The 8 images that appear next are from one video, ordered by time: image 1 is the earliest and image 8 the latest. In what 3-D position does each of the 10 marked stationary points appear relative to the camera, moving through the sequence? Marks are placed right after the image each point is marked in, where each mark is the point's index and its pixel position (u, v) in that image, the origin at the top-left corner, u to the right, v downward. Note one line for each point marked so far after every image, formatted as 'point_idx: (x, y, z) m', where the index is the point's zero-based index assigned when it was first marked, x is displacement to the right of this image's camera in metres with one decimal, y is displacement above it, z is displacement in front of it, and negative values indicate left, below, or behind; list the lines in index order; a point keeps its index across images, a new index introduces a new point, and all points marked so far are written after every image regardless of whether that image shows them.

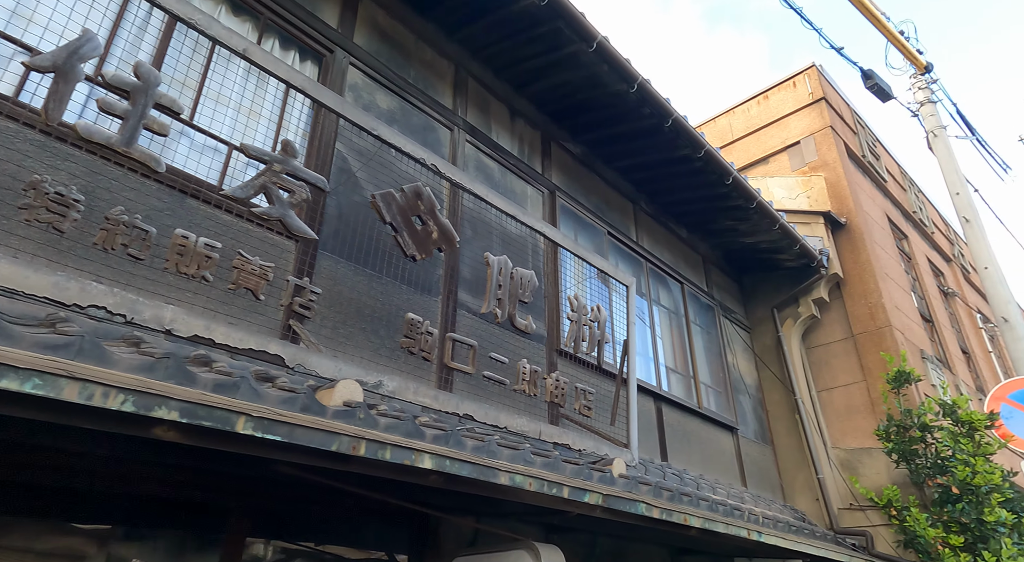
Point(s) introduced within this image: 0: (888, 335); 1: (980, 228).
0: (+4.9, -0.7, +9.3) m
1: (+5.4, +0.6, +8.4) m
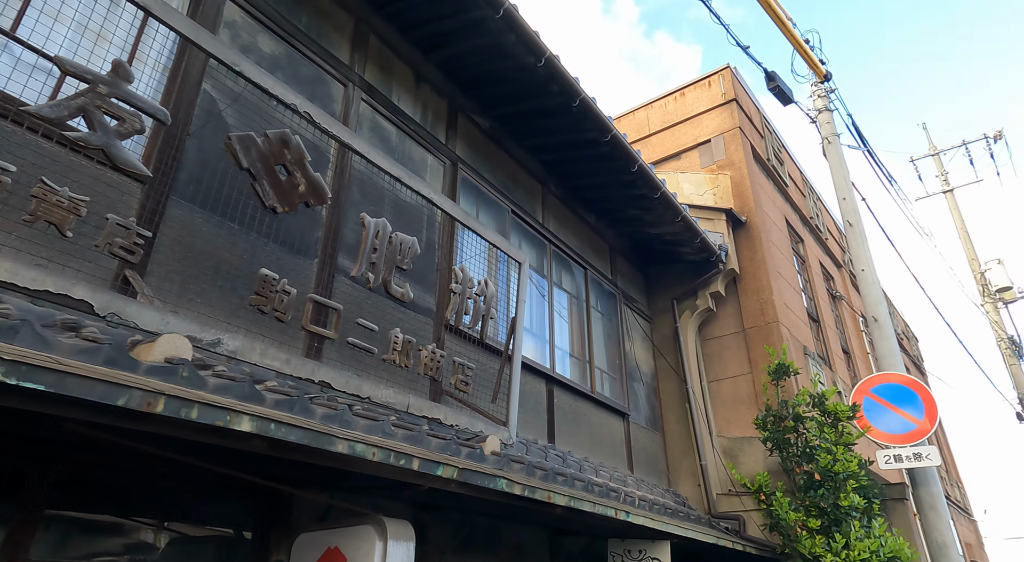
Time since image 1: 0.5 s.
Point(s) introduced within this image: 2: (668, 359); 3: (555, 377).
0: (+3.6, -0.7, +9.7) m
1: (+4.3, +0.6, +8.8) m
2: (+2.2, -1.1, +10.0) m
3: (+0.4, -1.0, +7.1) m
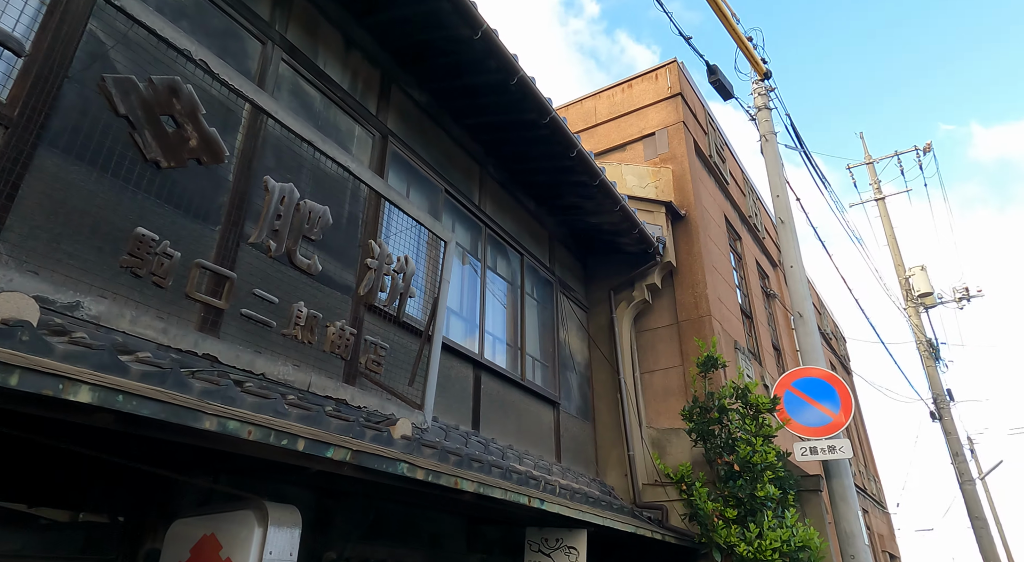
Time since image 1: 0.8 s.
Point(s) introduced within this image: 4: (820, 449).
0: (+2.7, -0.6, +9.7) m
1: (+3.5, +0.6, +8.9) m
2: (+1.3, -1.0, +10.0) m
3: (-0.3, -0.8, +6.9) m
4: (+2.9, -1.6, +6.9) m
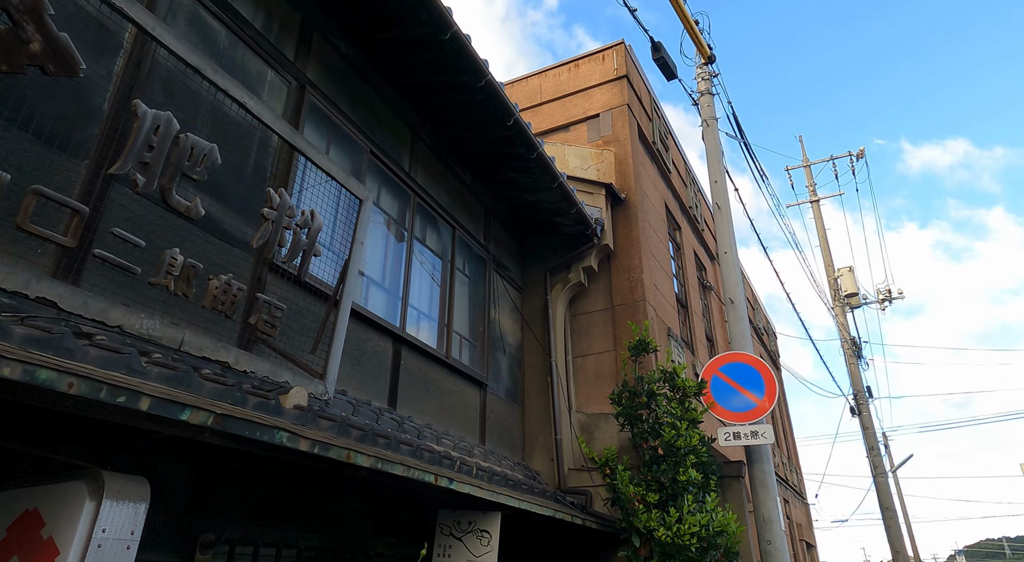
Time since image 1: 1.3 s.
0: (+1.7, -0.4, +9.6) m
1: (+2.7, +0.8, +8.8) m
2: (+0.3, -0.7, +9.8) m
3: (-1.0, -0.5, +6.5) m
4: (+2.2, -1.5, +6.8) m
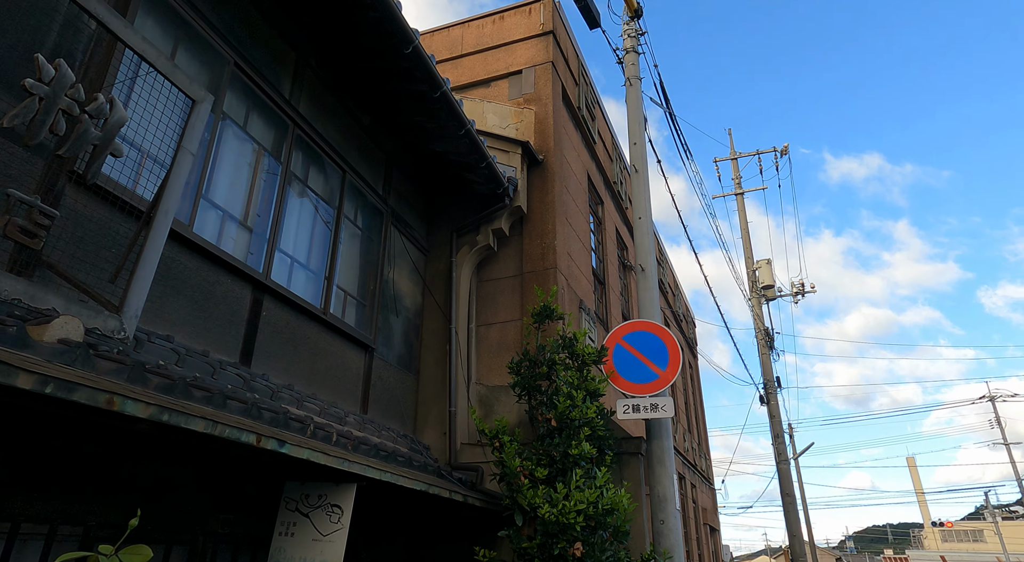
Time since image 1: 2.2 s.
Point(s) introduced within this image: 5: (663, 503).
0: (+0.5, 0.0, +9.0) m
1: (+1.6, +1.2, +8.2) m
2: (-0.9, -0.2, +9.0) m
3: (-2.0, 0.0, +5.7) m
4: (+1.1, -1.1, +6.3) m
5: (+1.3, -1.9, +5.9) m
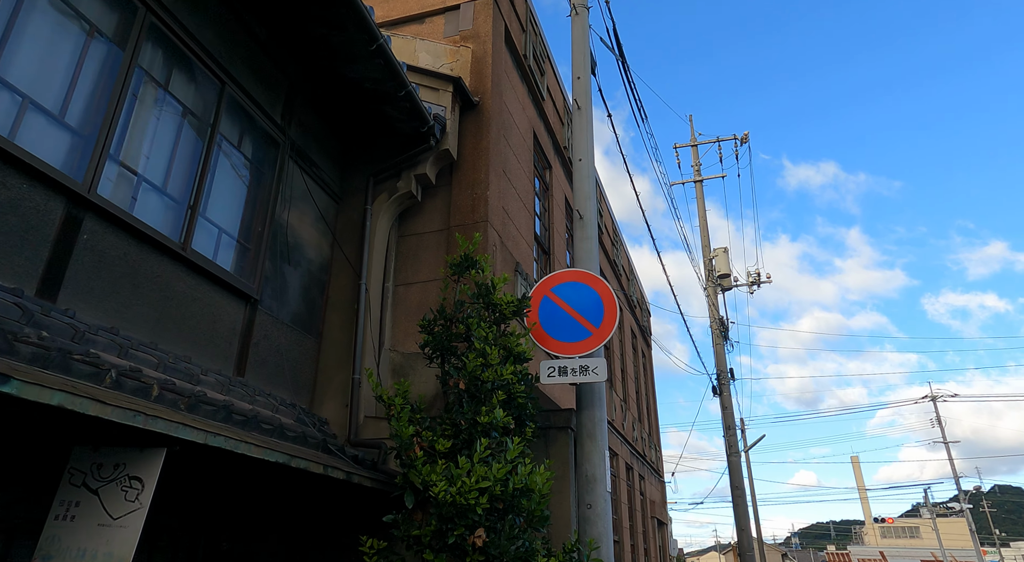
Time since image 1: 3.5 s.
0: (-0.4, +0.5, +7.9) m
1: (+0.8, +1.6, +7.2) m
2: (-1.8, +0.3, +7.8) m
3: (-2.6, +0.5, +4.4) m
4: (+0.4, -0.7, +5.2) m
5: (+0.5, -1.4, +4.9) m
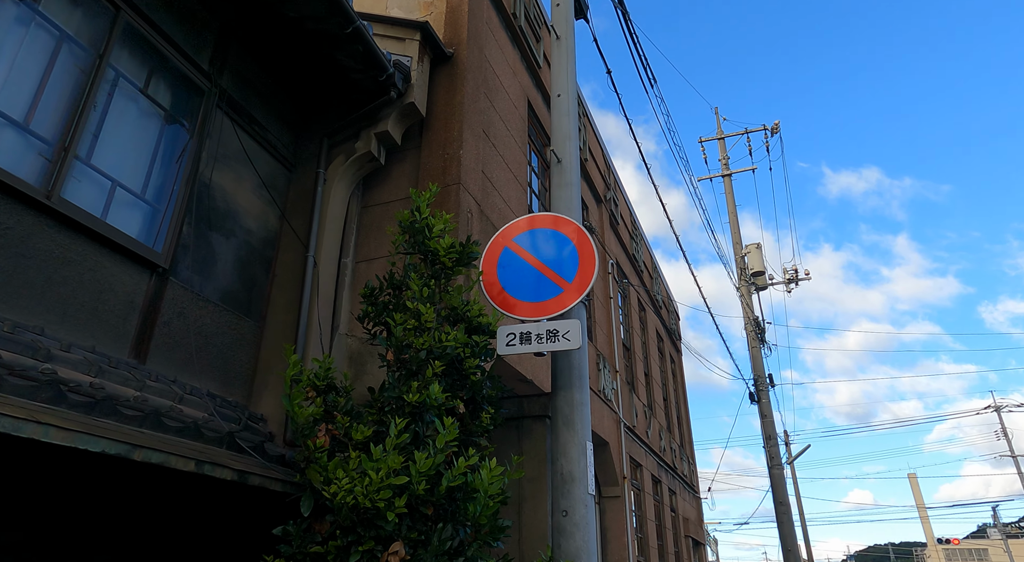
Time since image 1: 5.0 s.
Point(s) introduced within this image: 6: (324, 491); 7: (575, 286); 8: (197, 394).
0: (-0.5, +0.8, +6.7) m
1: (+0.5, +1.9, +6.0) m
2: (-2.0, +0.5, +6.8) m
3: (-3.0, +0.8, +3.4) m
4: (+0.1, -0.3, +4.0) m
5: (+0.2, -1.0, +3.6) m
6: (-0.9, -1.0, +3.4) m
7: (+0.3, 0.0, +4.0) m
8: (-2.2, -0.8, +4.9) m
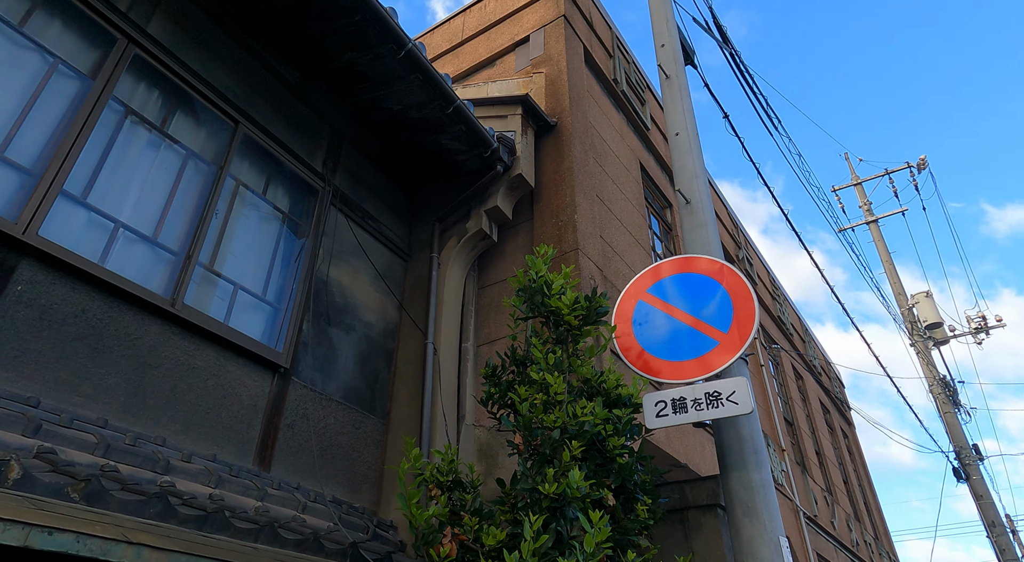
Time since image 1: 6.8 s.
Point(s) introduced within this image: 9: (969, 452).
0: (+0.6, +0.1, +6.2) m
1: (+1.4, +1.5, +5.5) m
2: (-0.8, -0.3, +6.5) m
3: (-2.4, +0.2, +3.5) m
4: (+0.8, -0.6, +3.3) m
5: (+0.9, -1.2, +2.8) m
6: (-0.2, -1.3, +2.8) m
7: (+1.0, -0.3, +3.3) m
8: (-1.2, -1.4, +4.5) m
9: (+8.5, -3.1, +13.4) m
